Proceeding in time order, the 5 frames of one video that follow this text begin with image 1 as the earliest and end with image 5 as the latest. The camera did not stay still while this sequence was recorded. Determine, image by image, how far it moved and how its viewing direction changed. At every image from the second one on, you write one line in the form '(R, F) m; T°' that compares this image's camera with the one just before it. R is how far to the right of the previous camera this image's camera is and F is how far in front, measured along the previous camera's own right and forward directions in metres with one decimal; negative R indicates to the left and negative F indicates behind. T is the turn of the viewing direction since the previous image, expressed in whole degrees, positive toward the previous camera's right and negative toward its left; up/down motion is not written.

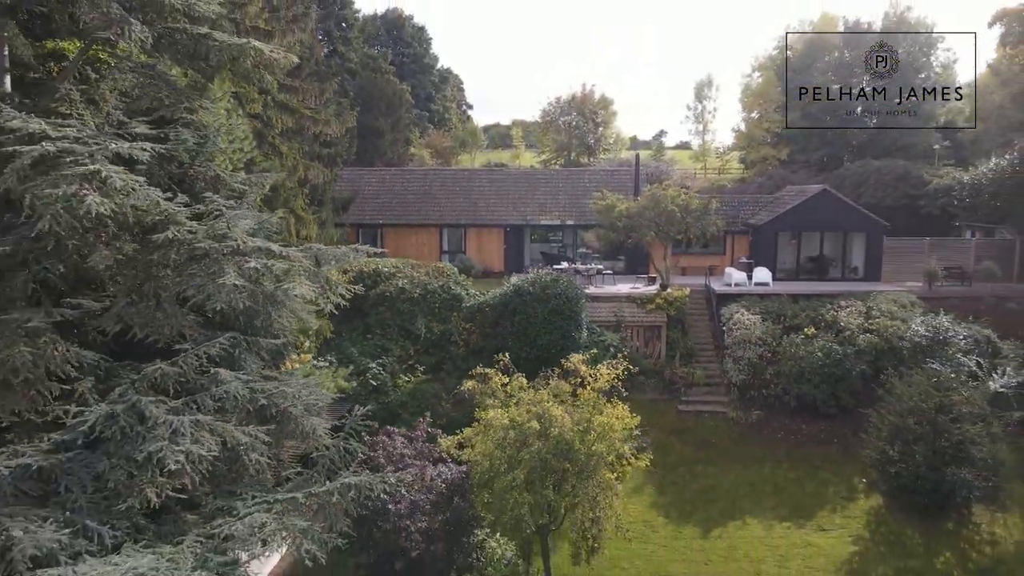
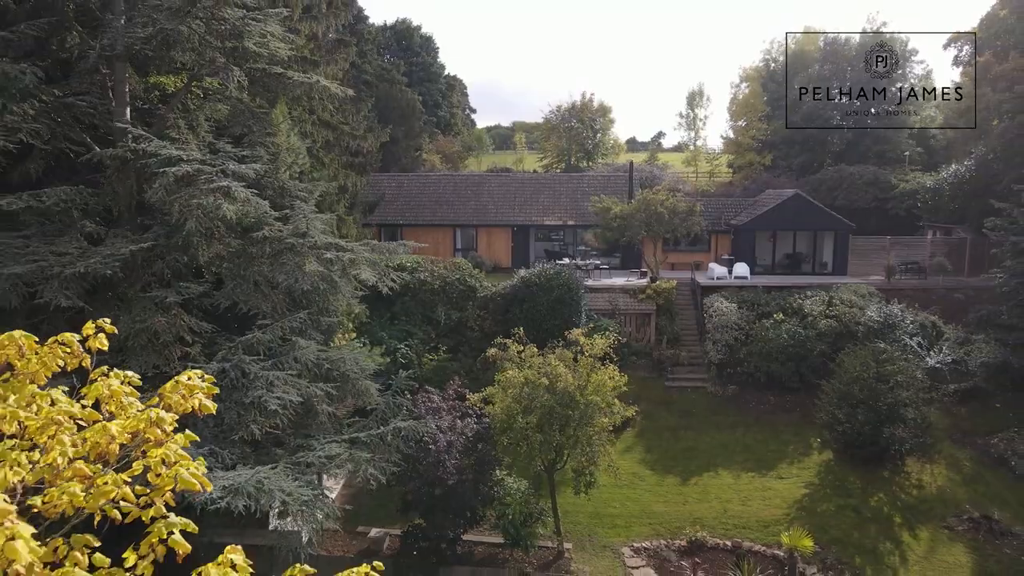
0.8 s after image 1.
(-0.1, -2.3) m; 0°
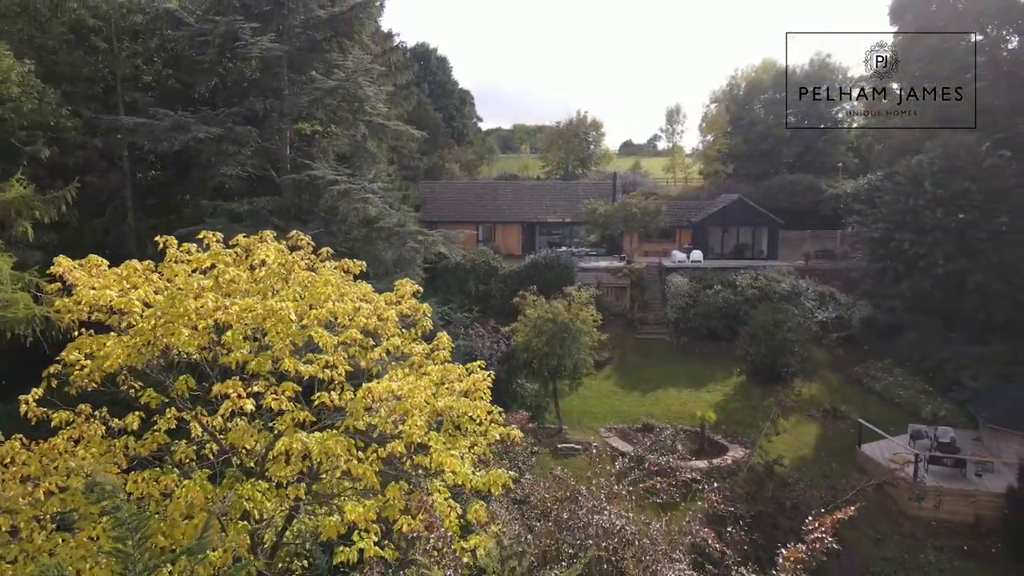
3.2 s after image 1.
(-0.3, -6.4) m; 0°
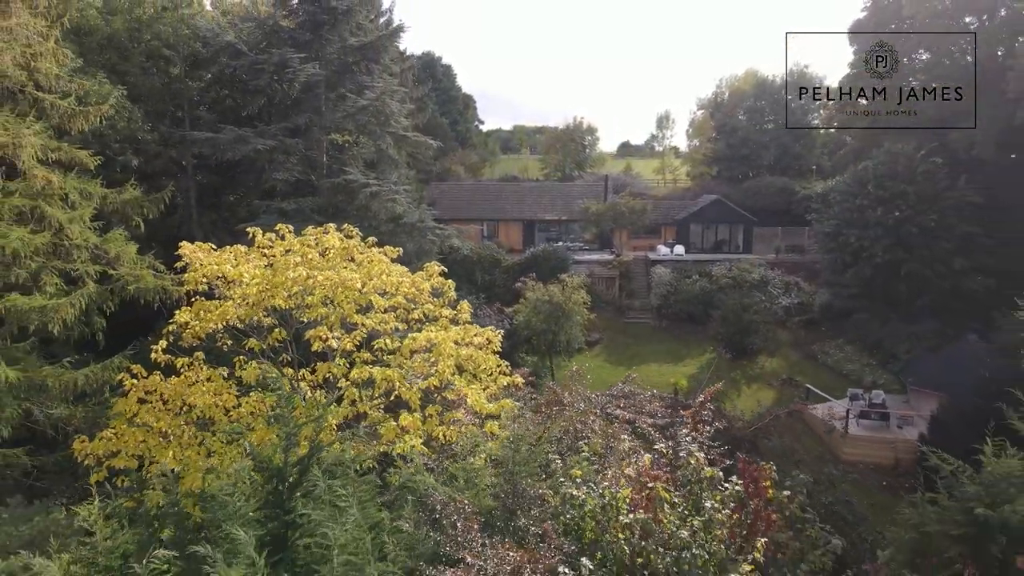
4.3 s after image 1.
(-0.1, -3.0) m; 0°
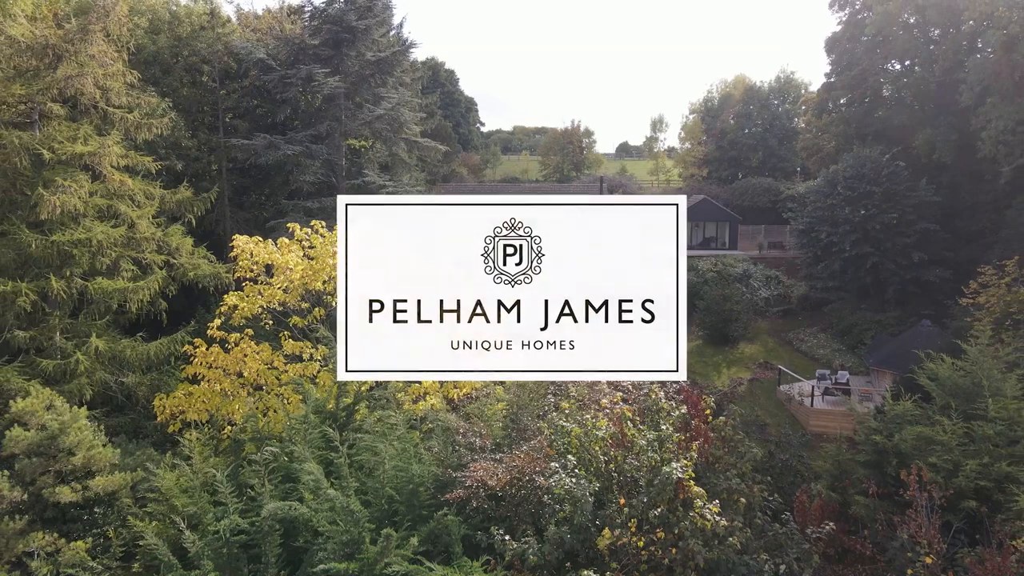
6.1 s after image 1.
(0.0, -2.1) m; 0°
